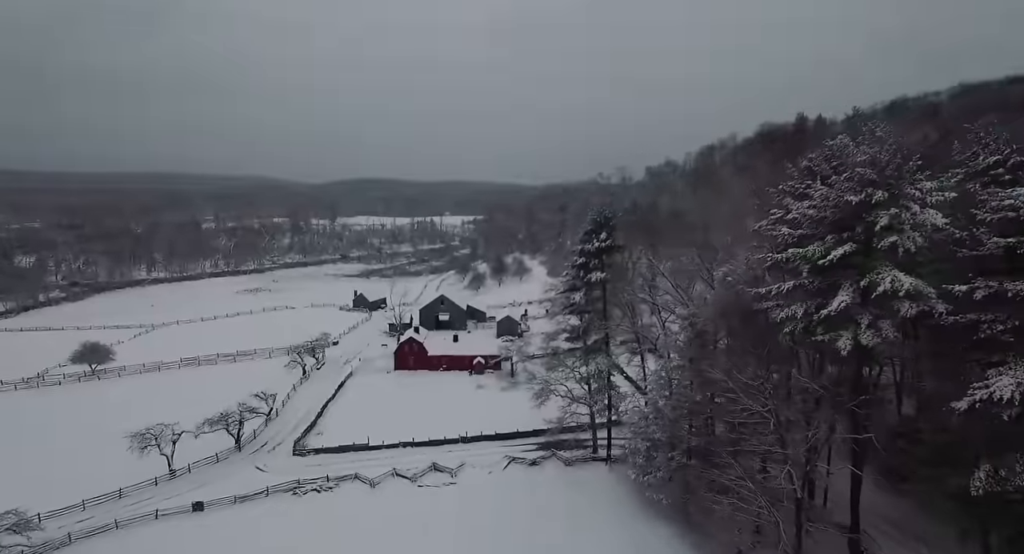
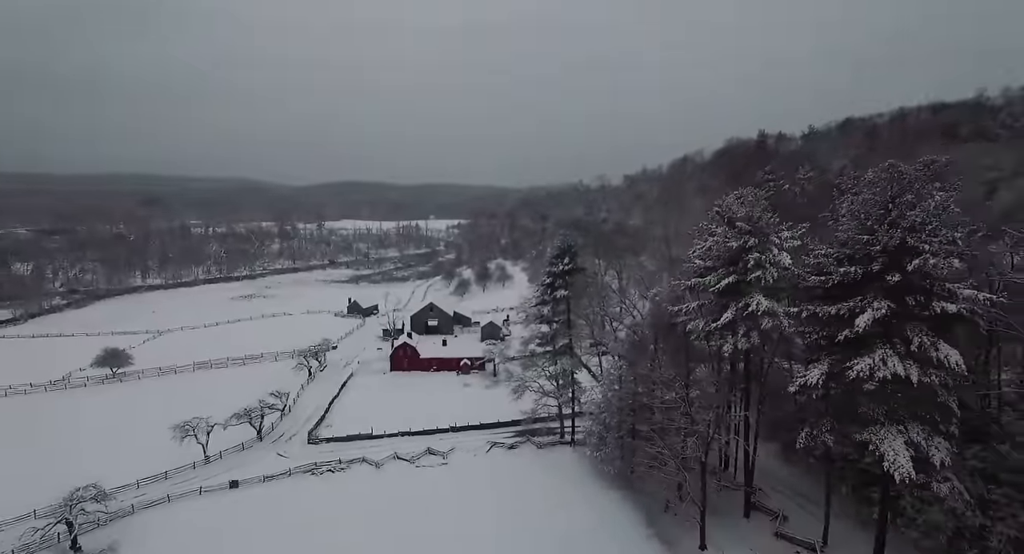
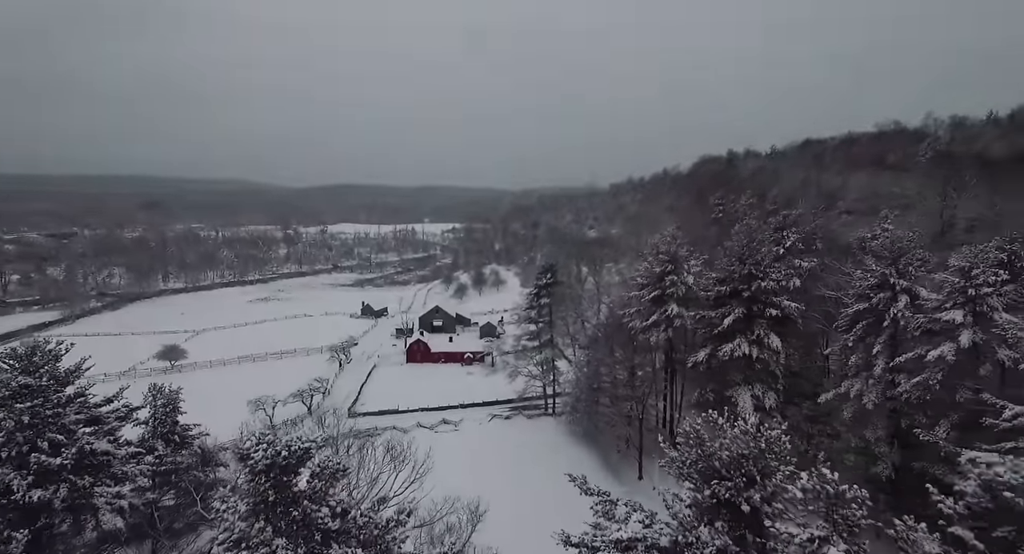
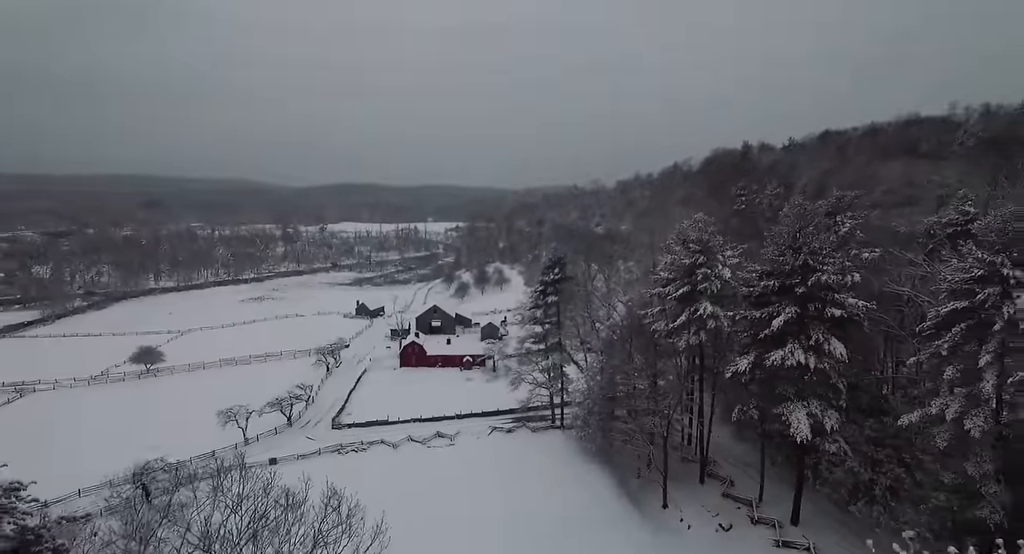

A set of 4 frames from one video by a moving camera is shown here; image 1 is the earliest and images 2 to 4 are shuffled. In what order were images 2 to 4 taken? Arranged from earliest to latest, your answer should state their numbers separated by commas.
2, 4, 3
